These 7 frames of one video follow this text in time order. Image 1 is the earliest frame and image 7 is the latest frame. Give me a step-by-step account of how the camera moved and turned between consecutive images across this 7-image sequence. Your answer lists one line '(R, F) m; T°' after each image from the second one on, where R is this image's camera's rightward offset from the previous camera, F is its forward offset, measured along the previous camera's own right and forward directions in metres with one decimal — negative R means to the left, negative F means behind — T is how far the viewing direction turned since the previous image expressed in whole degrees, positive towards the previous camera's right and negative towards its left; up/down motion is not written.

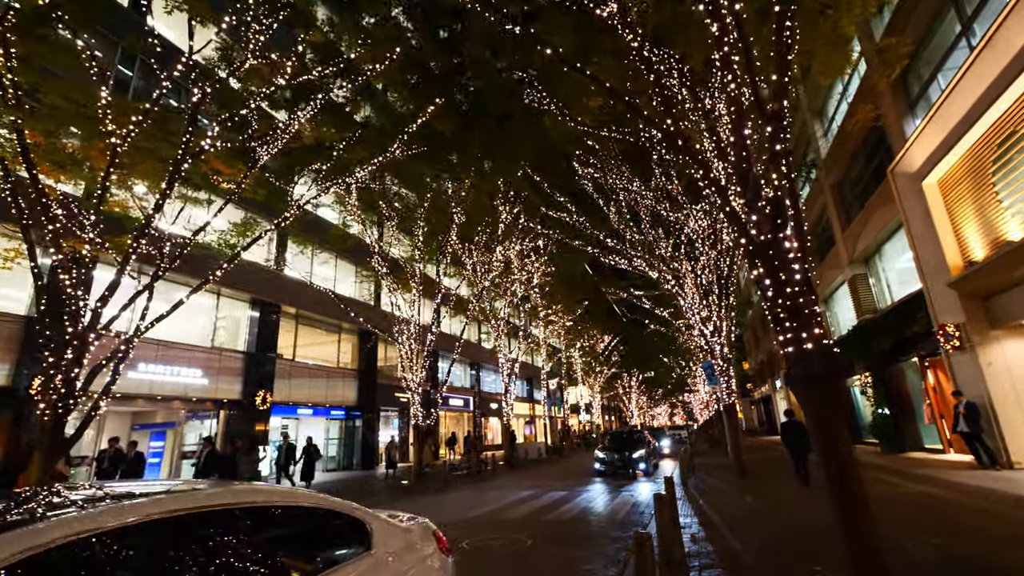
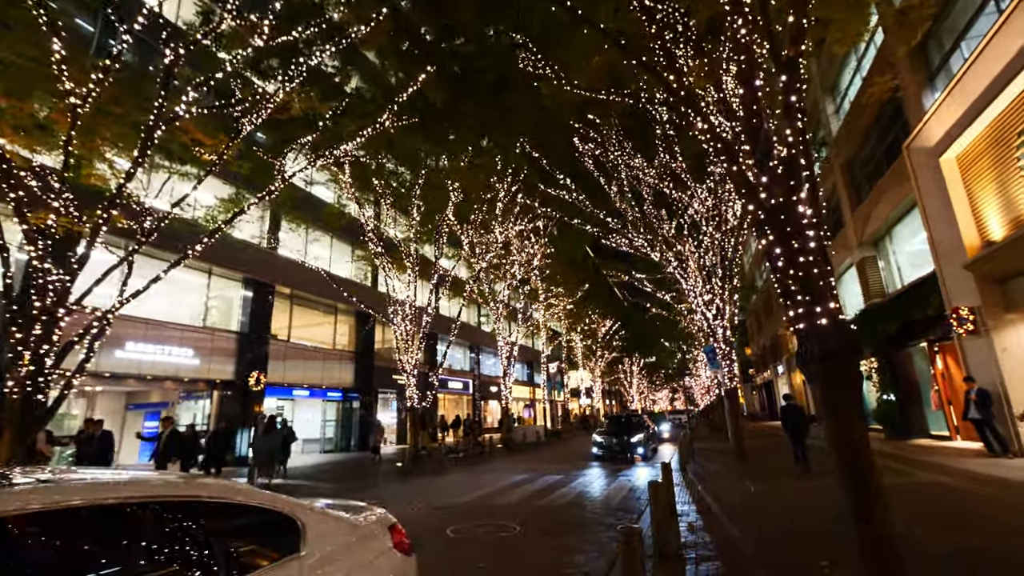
(+0.2, +0.4) m; 0°
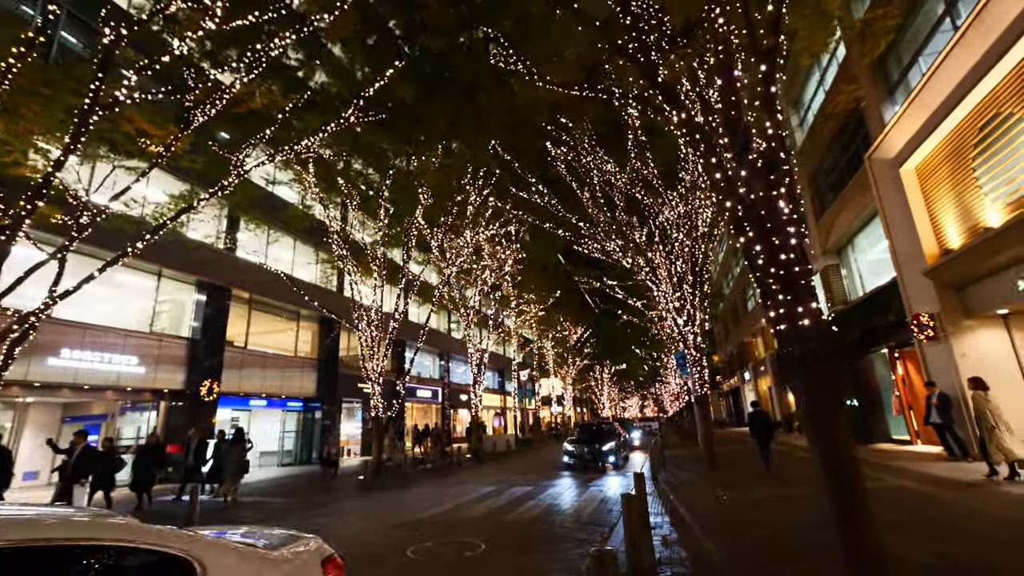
(+0.1, +0.4) m; +3°
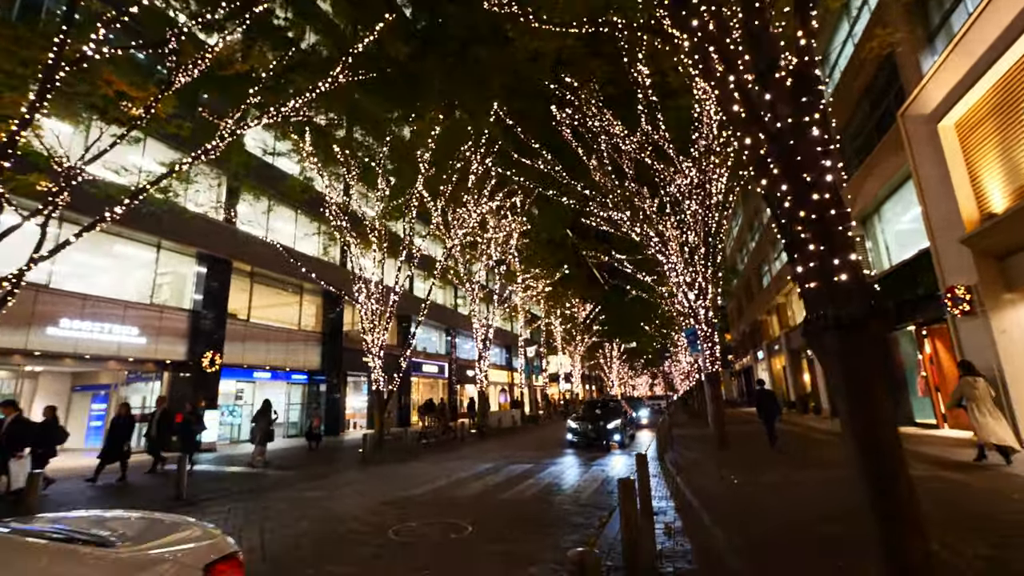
(+0.2, +0.6) m; -1°
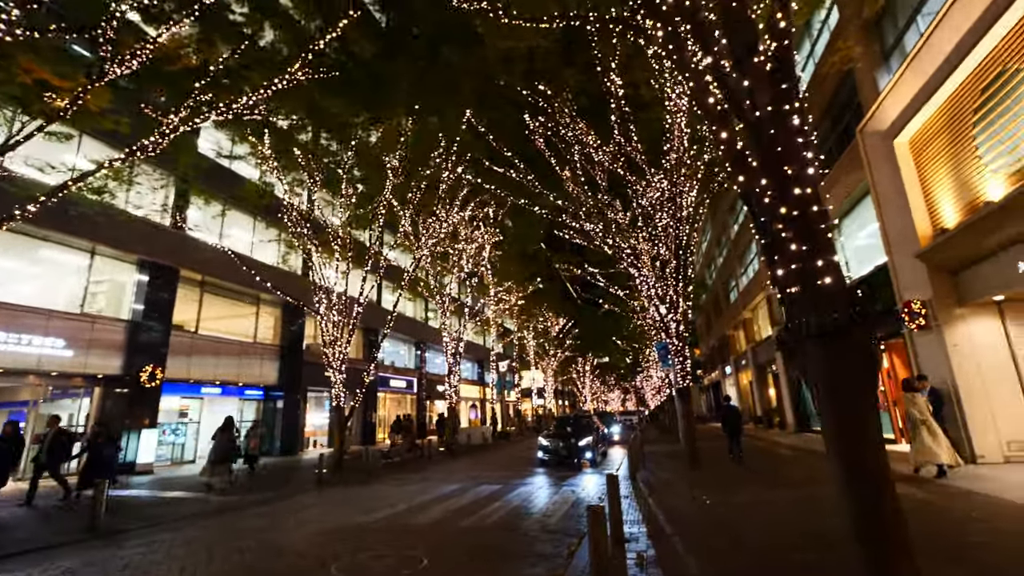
(+0.1, +0.5) m; +3°
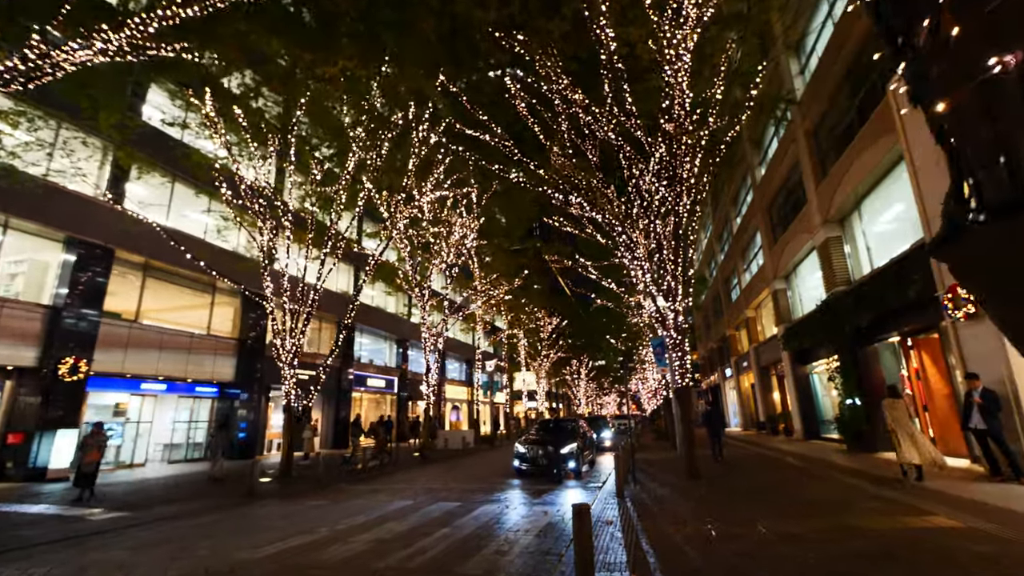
(+0.6, +1.8) m; 0°
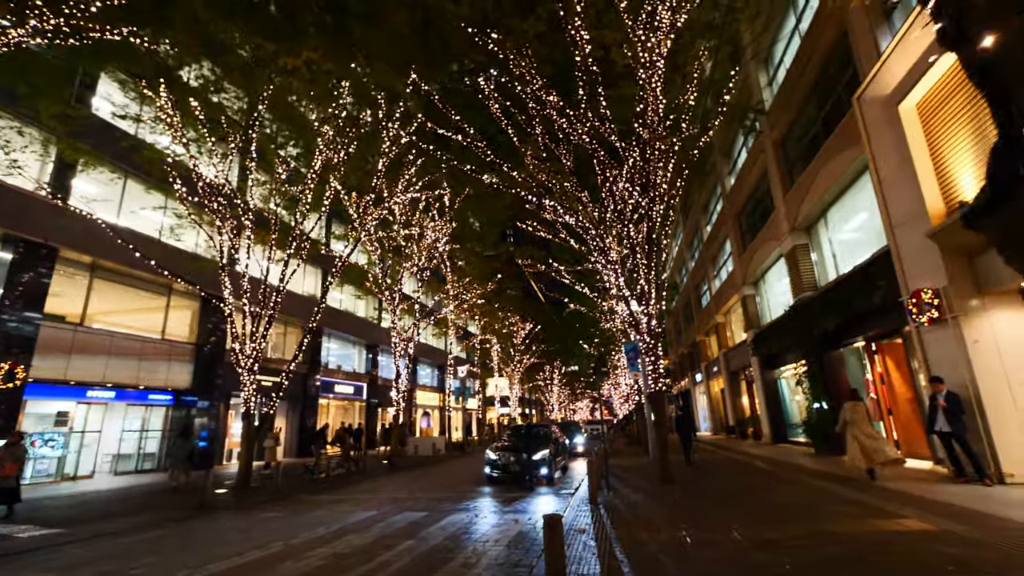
(0.0, +0.3) m; +3°
